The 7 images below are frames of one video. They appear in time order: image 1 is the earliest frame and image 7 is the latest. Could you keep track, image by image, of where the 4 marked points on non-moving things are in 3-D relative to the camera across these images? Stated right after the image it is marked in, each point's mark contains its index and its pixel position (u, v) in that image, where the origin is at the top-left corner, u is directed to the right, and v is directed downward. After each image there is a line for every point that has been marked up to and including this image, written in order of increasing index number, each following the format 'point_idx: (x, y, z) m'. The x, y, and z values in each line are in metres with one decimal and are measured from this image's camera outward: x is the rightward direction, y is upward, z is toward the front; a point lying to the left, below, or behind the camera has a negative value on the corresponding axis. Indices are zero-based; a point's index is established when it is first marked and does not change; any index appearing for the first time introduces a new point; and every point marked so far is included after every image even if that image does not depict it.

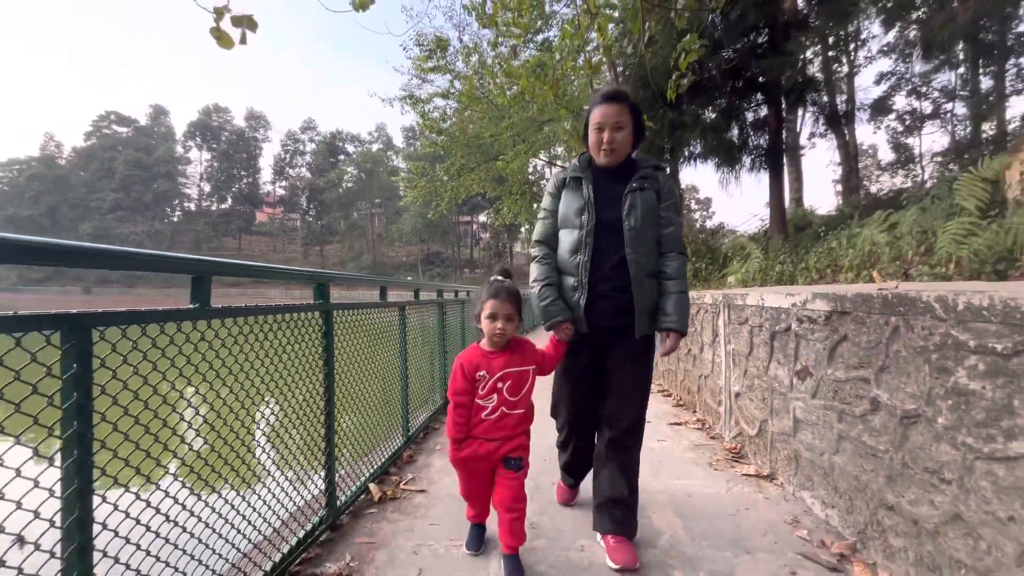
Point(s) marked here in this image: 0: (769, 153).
0: (+4.8, +2.5, +9.7) m
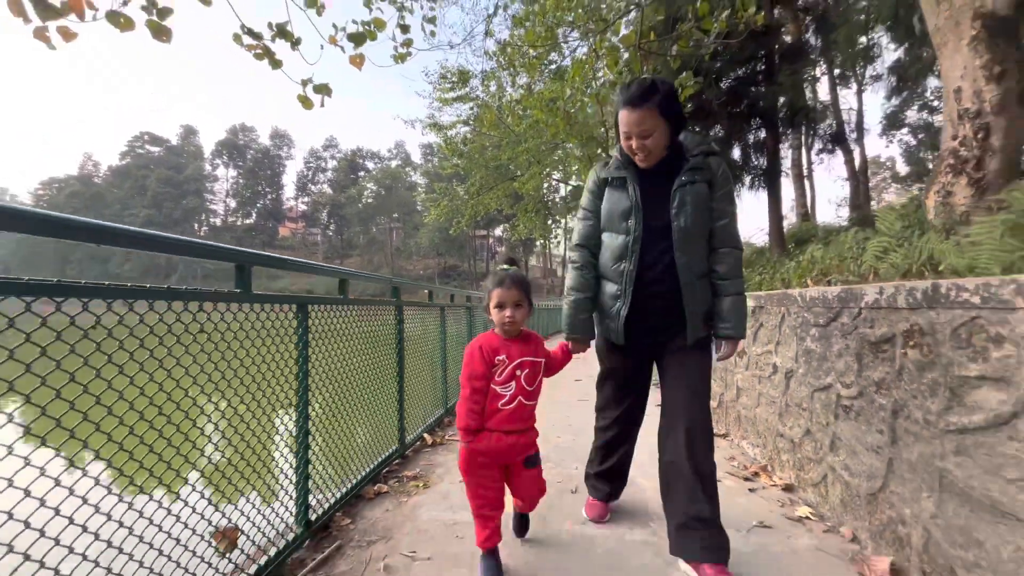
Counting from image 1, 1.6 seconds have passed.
0: (+5.1, +2.3, +10.6) m
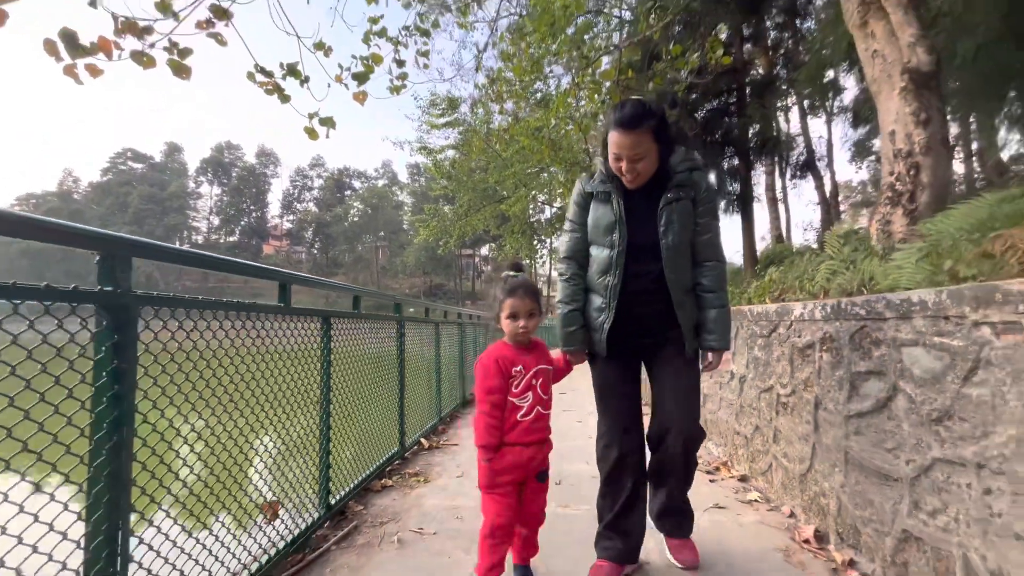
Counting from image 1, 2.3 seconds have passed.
0: (+4.8, +1.9, +11.2) m
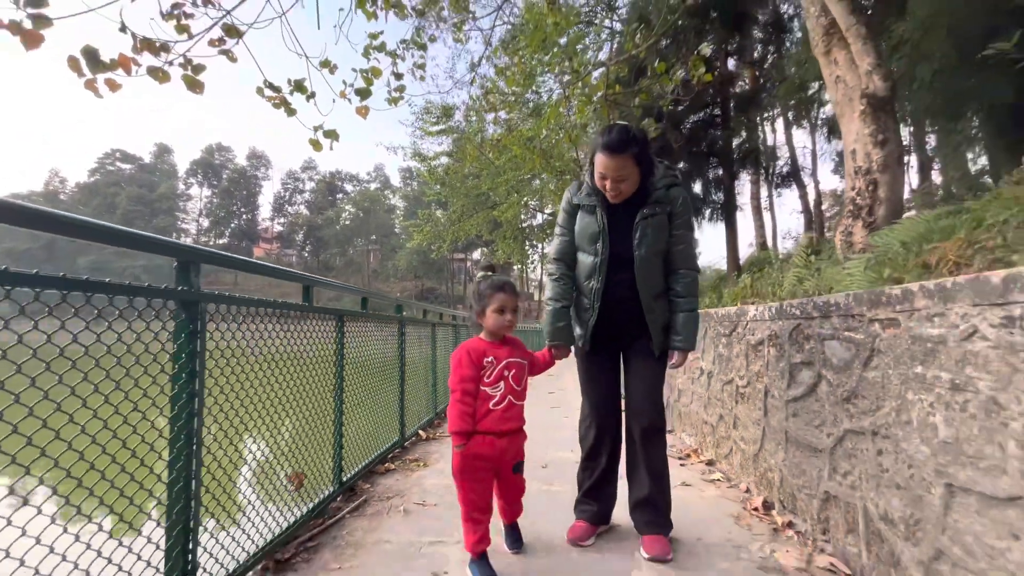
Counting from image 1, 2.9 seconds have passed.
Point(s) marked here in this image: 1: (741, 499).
0: (+4.6, +1.7, +11.6) m
1: (+1.2, -1.1, +2.7) m
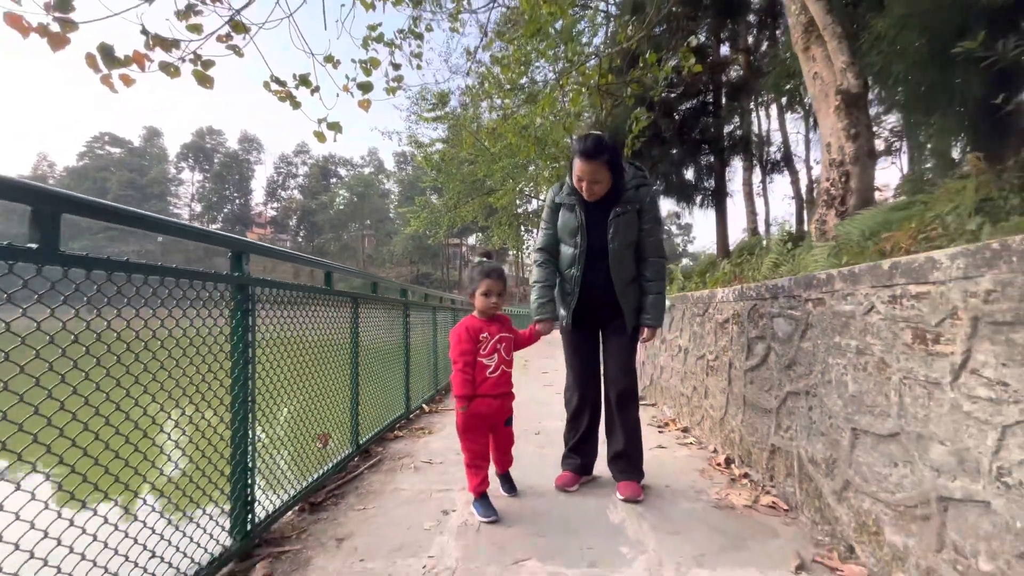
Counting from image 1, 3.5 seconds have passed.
0: (+4.5, +2.1, +12.0) m
1: (+1.1, -1.0, +3.1) m
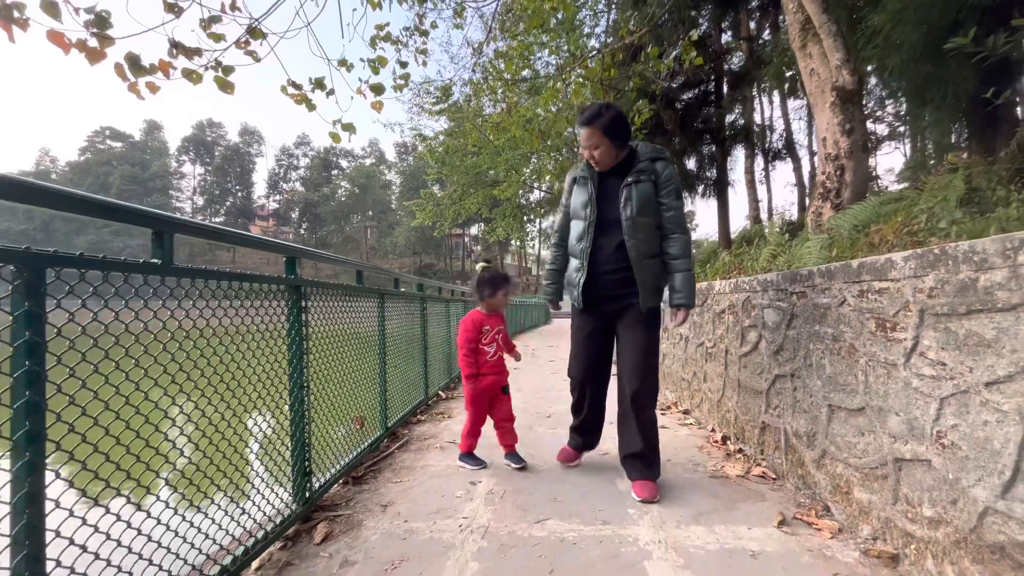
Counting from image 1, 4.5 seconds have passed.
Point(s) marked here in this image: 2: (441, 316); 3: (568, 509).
0: (+4.6, +2.3, +12.2) m
1: (+1.2, -0.9, +3.4) m
2: (-0.8, -0.3, +5.6) m
3: (+0.2, -0.9, +2.2) m
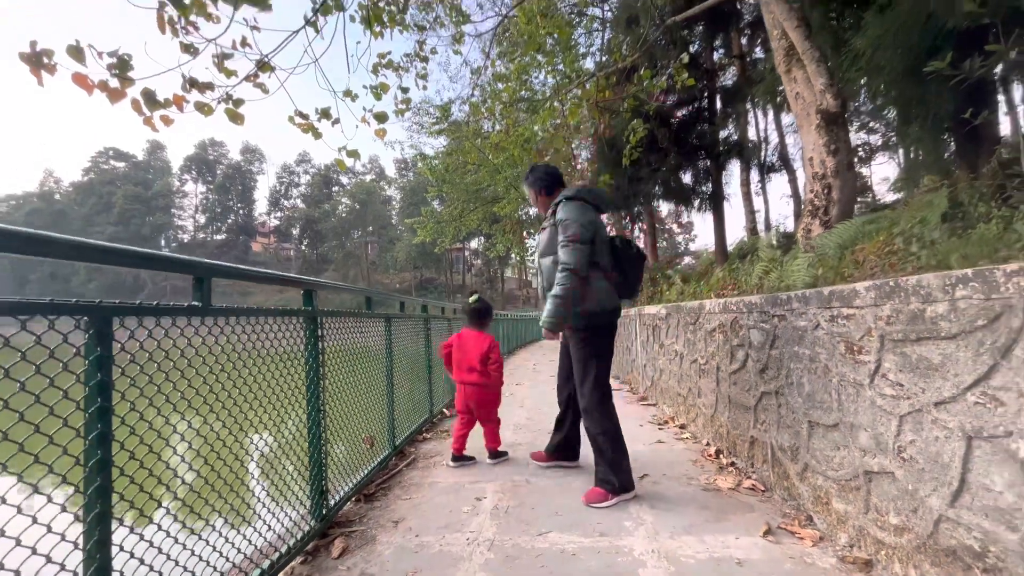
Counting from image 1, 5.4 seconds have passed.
0: (+4.6, +2.0, +12.4) m
1: (+1.2, -1.1, +3.5) m
2: (-0.7, -0.5, +5.8) m
3: (+0.3, -1.0, +2.4) m
